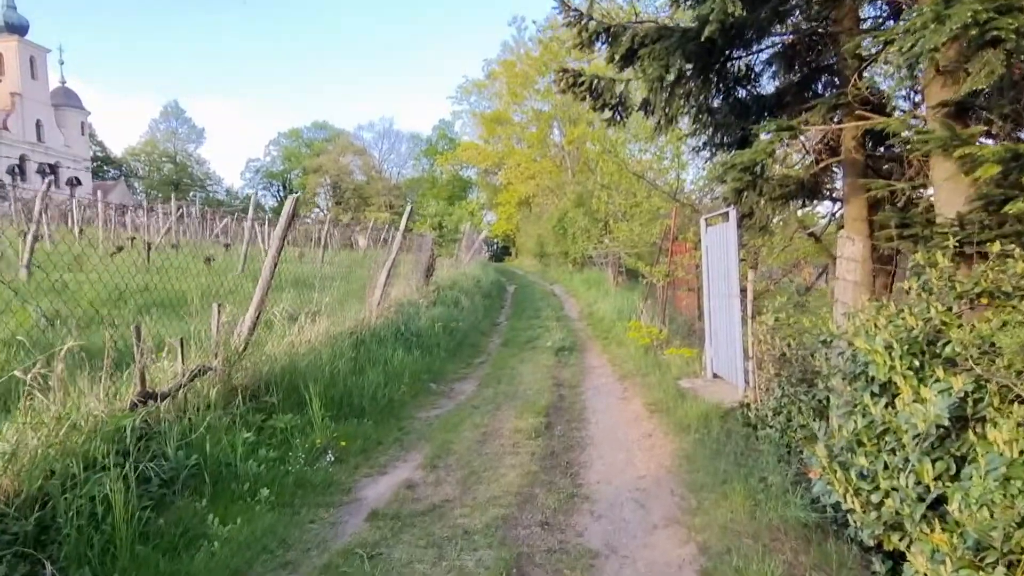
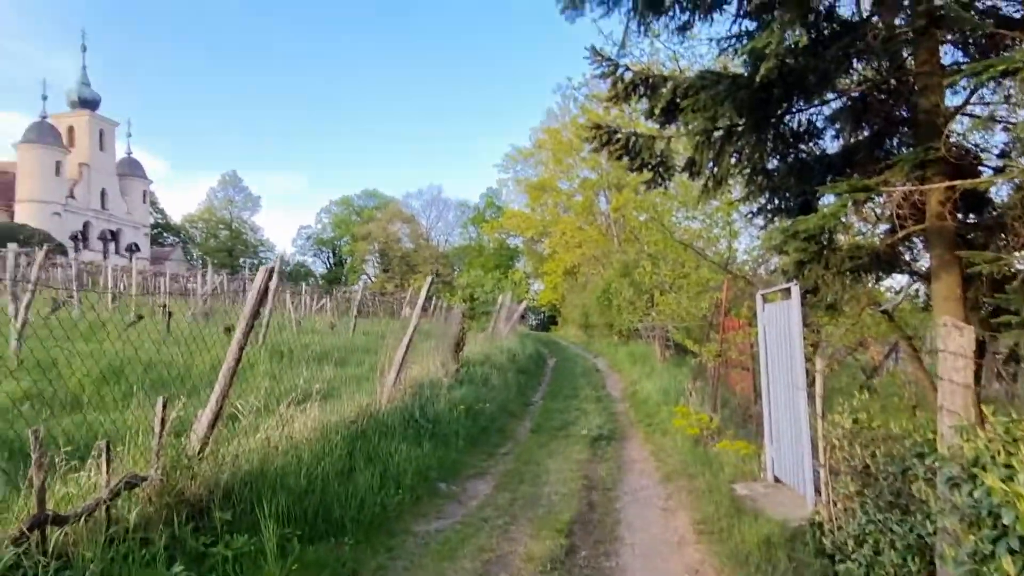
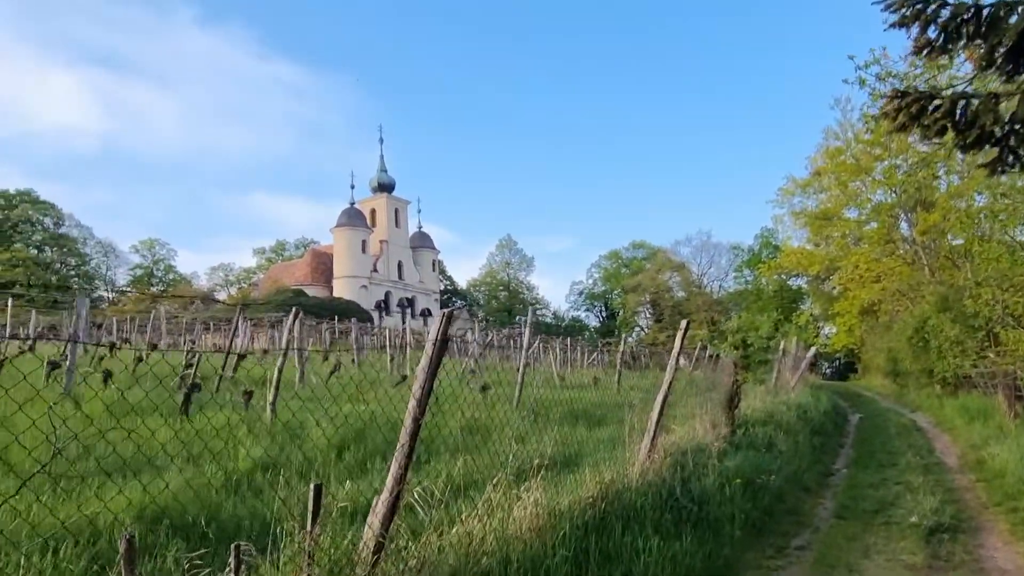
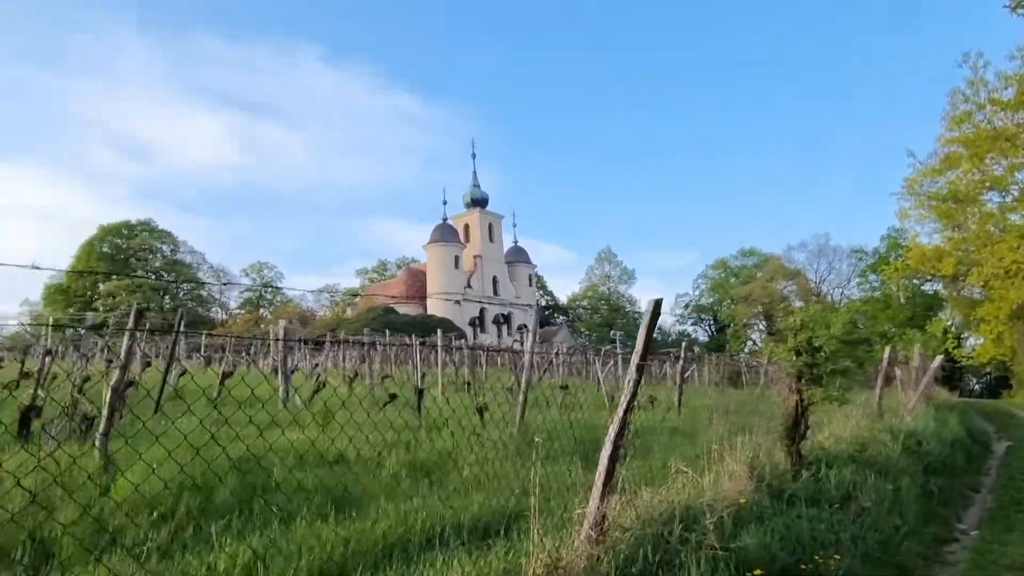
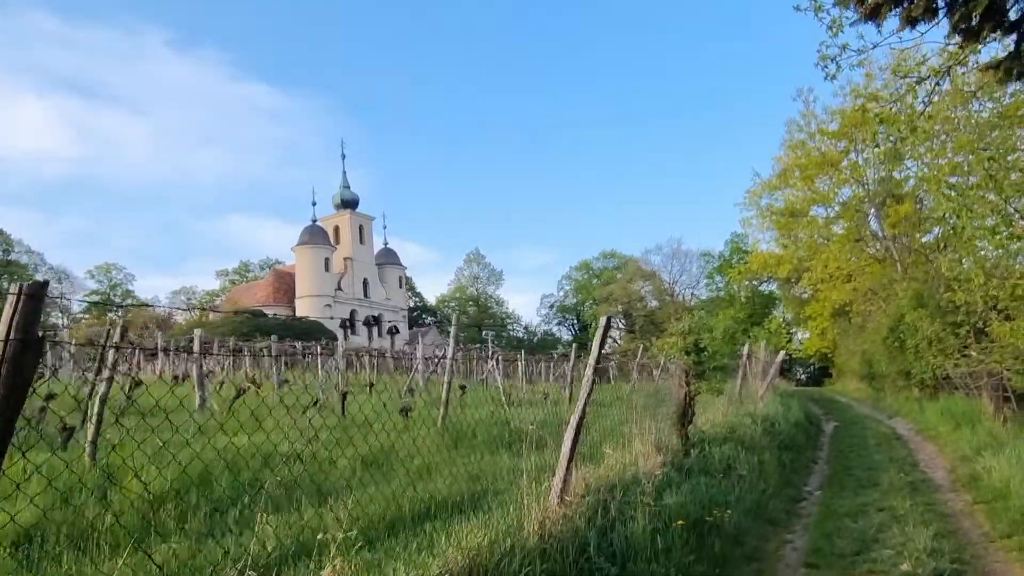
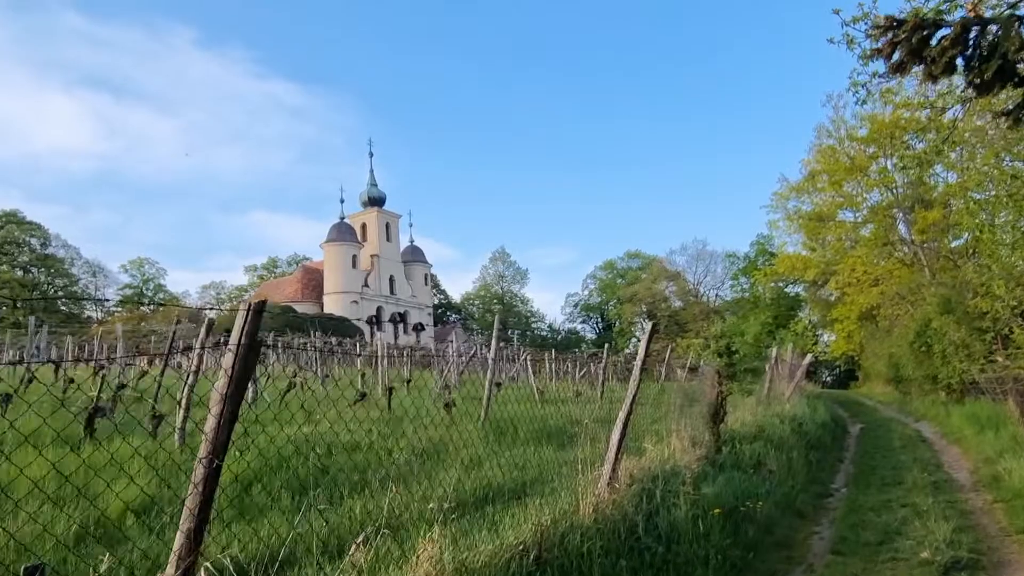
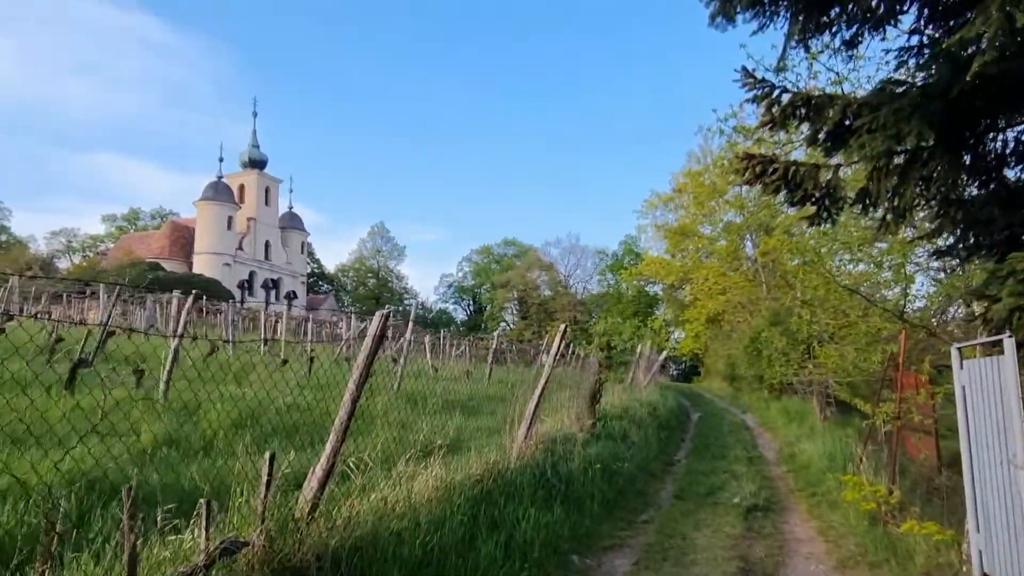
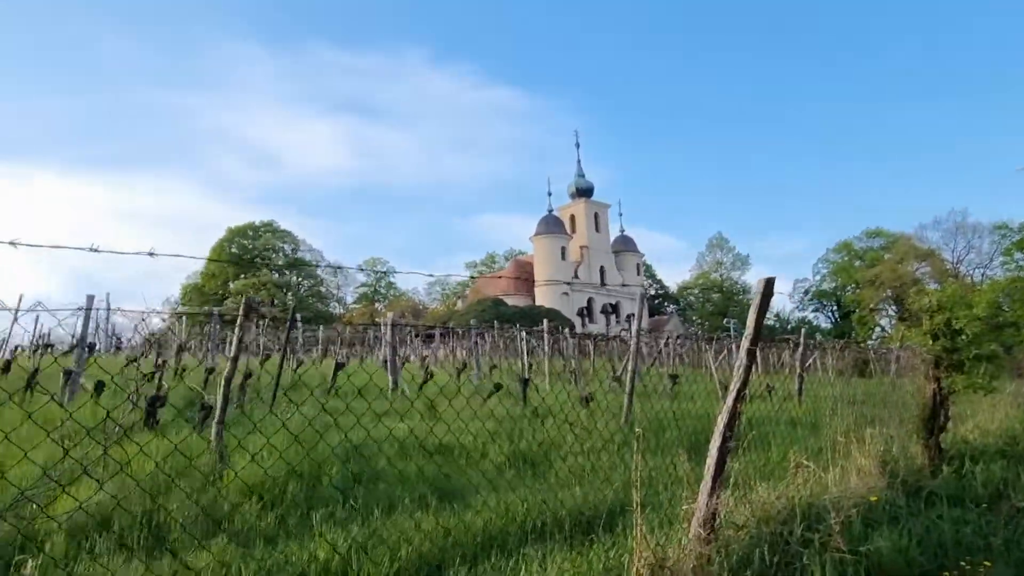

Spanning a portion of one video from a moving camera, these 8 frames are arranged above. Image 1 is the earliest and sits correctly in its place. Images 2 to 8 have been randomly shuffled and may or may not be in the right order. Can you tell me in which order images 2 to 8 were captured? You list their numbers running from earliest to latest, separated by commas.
2, 7, 3, 6, 5, 4, 8
